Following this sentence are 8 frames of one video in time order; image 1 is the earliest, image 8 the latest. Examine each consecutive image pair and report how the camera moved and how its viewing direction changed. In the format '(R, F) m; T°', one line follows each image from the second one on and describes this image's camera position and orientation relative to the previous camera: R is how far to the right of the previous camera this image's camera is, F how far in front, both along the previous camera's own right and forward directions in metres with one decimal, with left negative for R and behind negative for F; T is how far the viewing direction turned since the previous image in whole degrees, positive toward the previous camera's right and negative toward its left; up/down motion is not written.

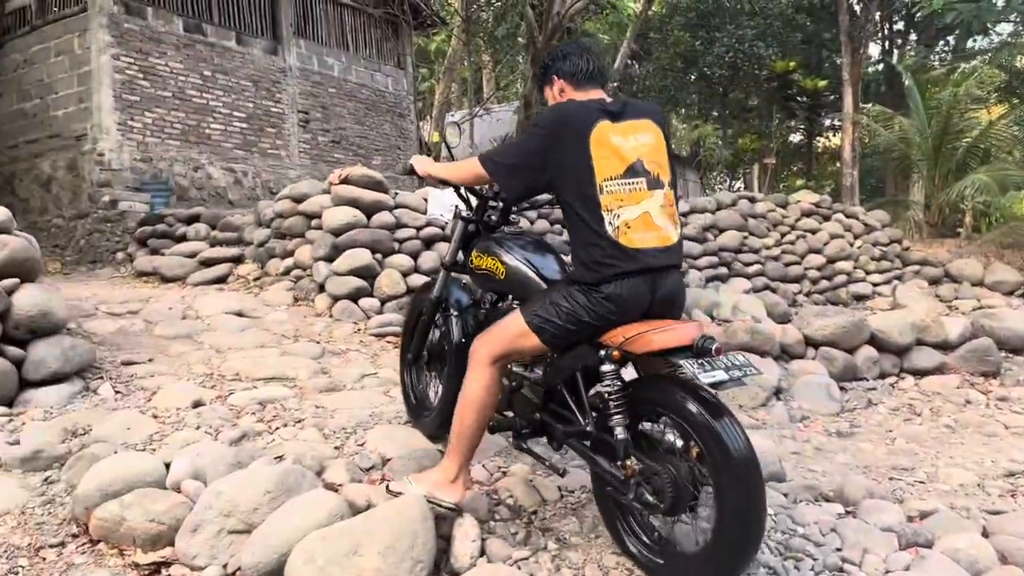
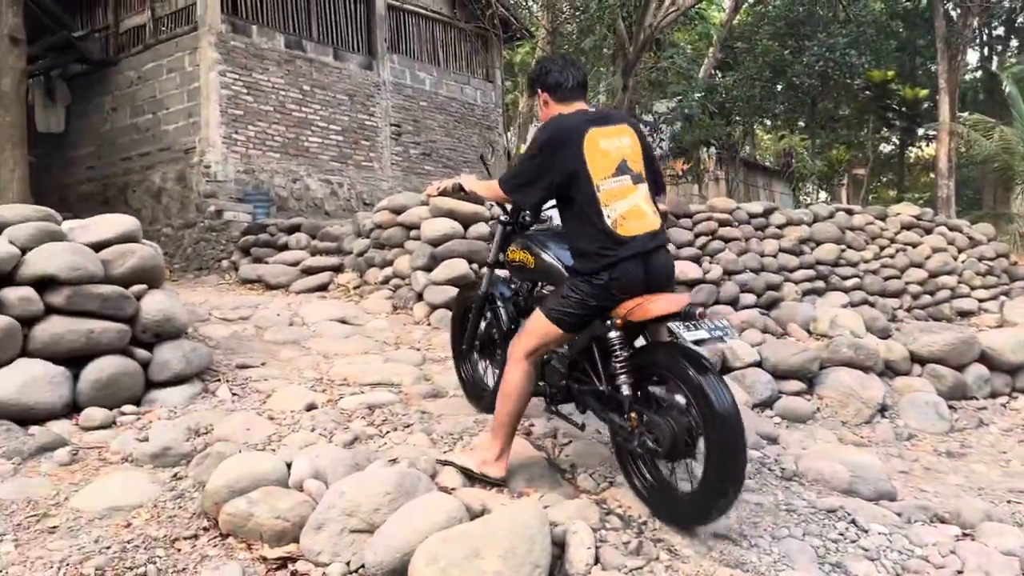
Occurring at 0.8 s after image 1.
(-0.1, -0.1) m; -5°
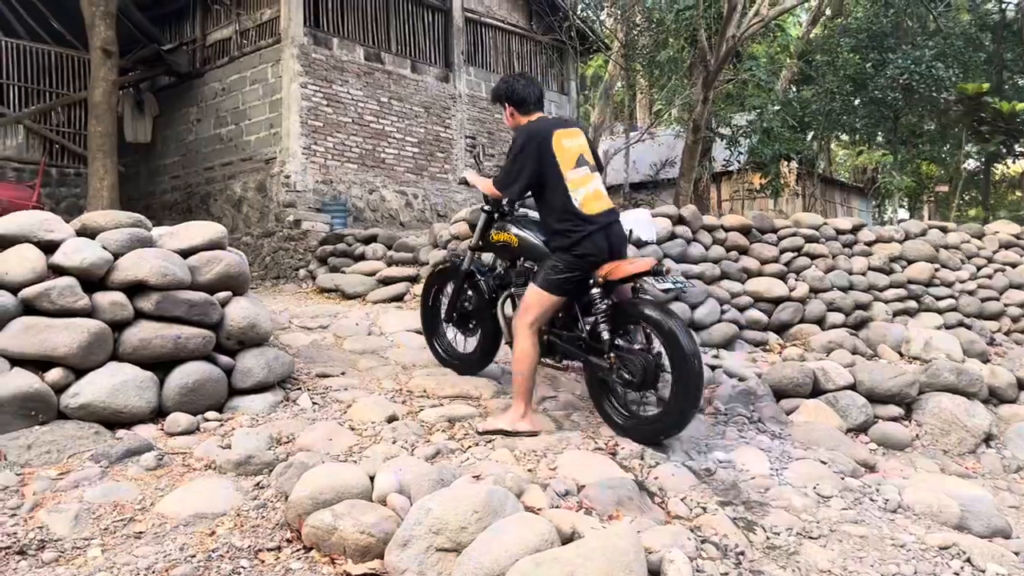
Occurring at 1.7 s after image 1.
(-0.1, +0.1) m; -4°
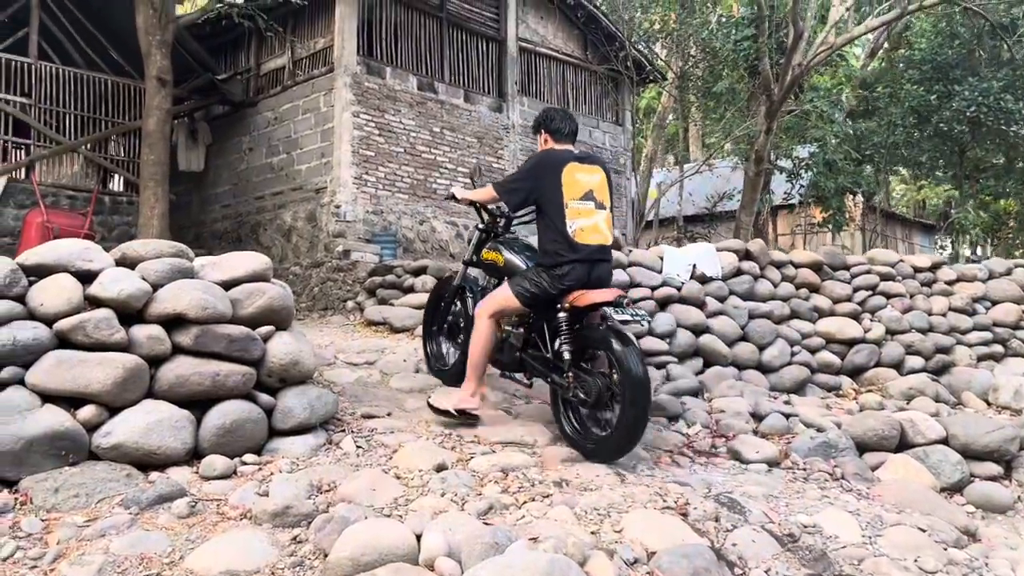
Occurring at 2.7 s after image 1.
(-0.1, +0.3) m; -3°
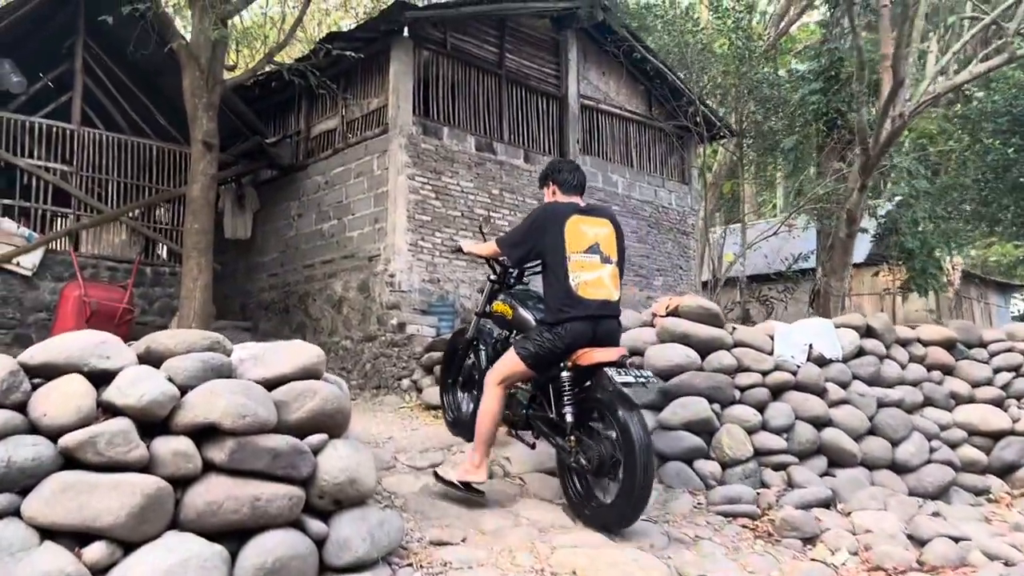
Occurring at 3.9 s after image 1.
(-0.2, +0.7) m; -3°
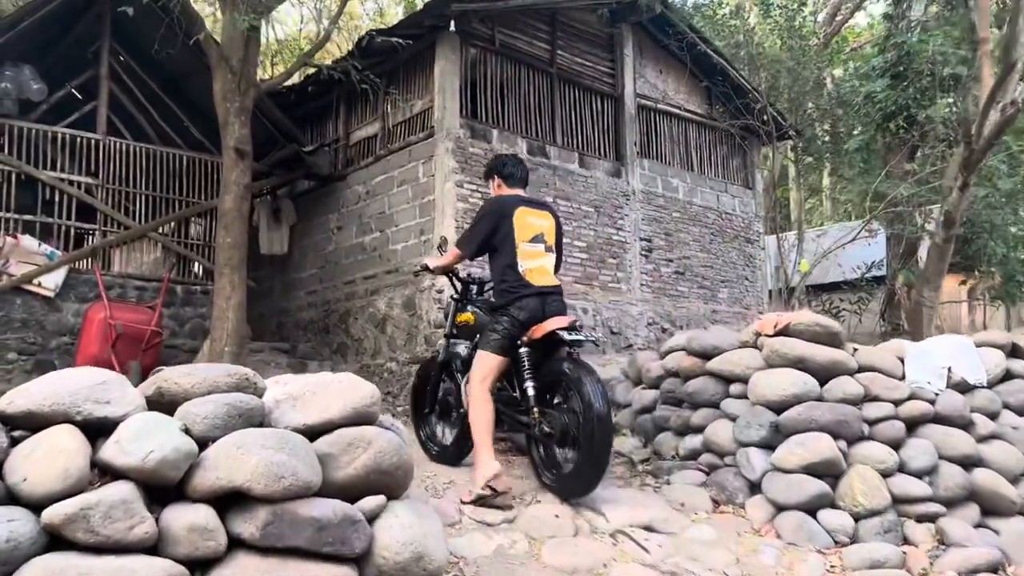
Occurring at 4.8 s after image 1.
(-0.2, +0.7) m; -2°
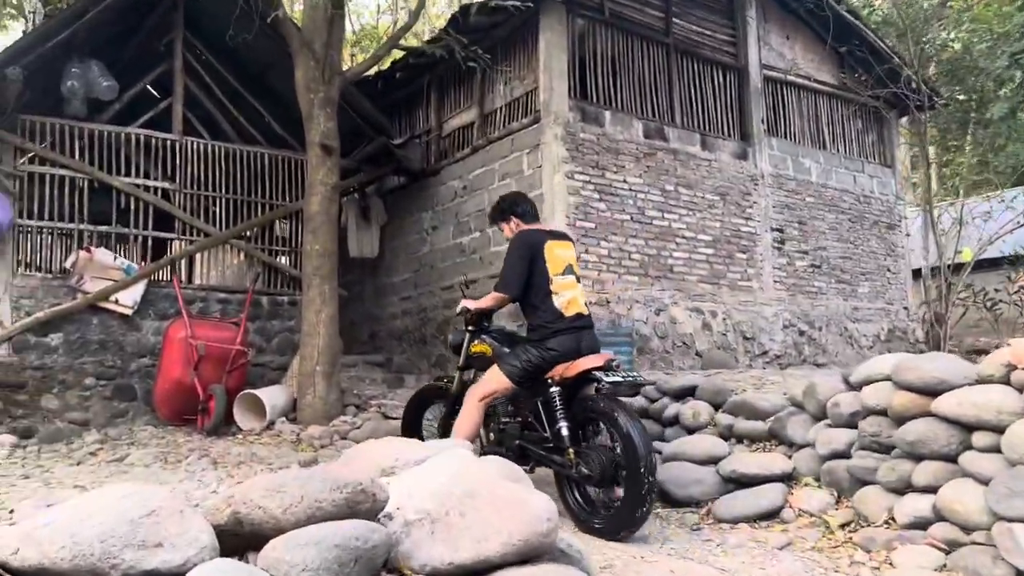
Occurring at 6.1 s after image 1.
(-0.3, +0.9) m; -5°
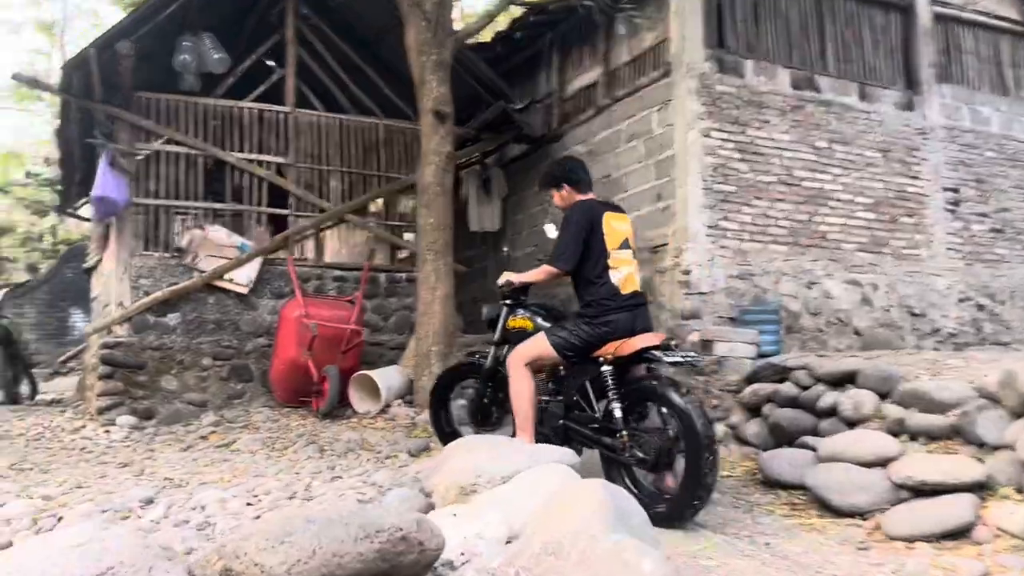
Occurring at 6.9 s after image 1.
(+0.1, +0.5) m; -9°
